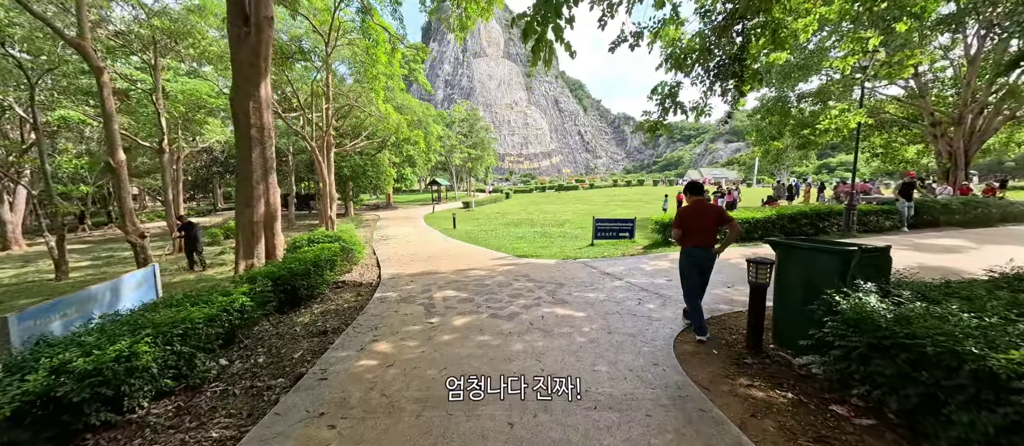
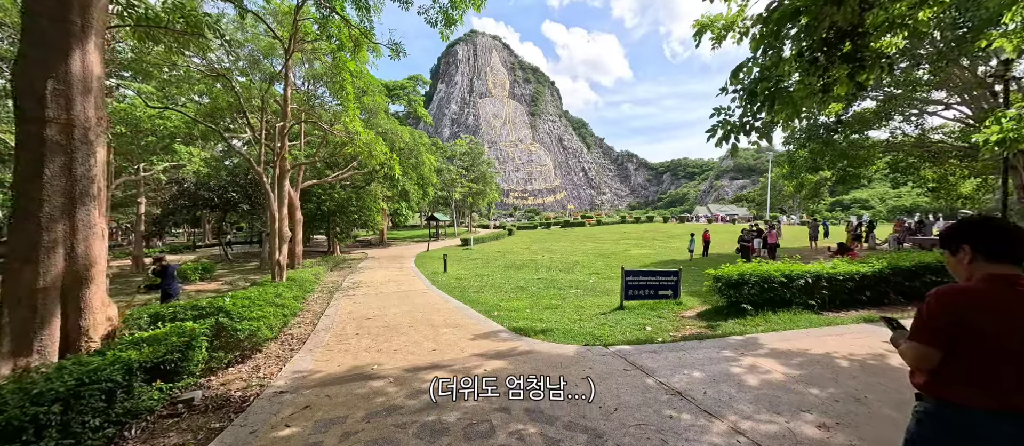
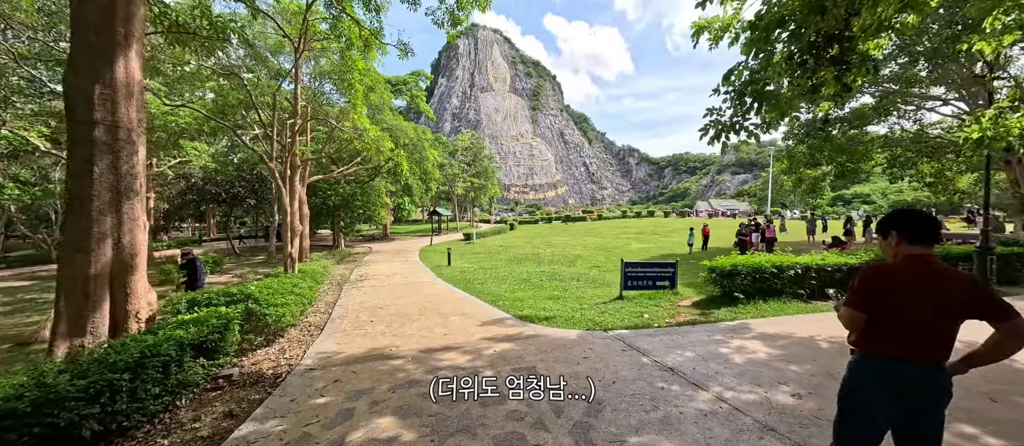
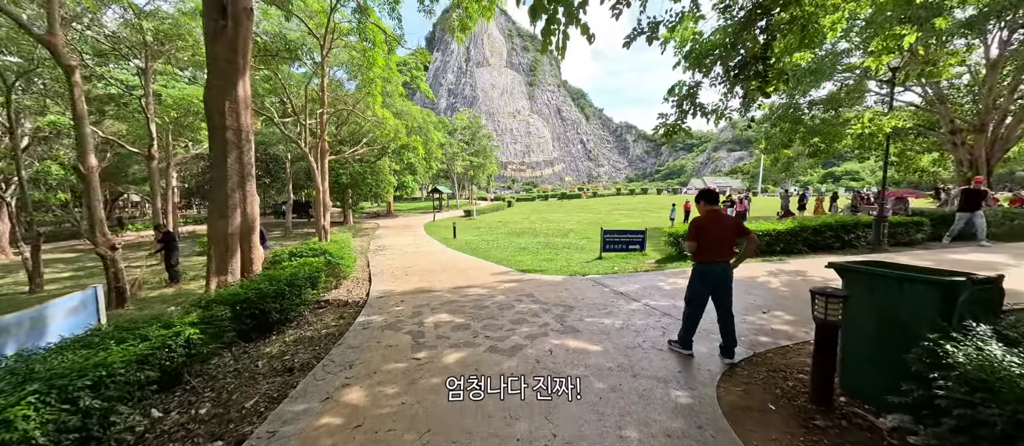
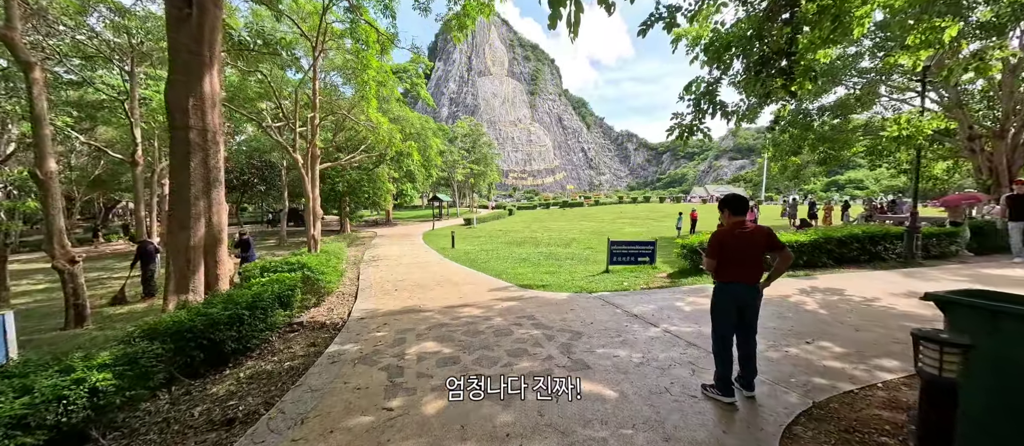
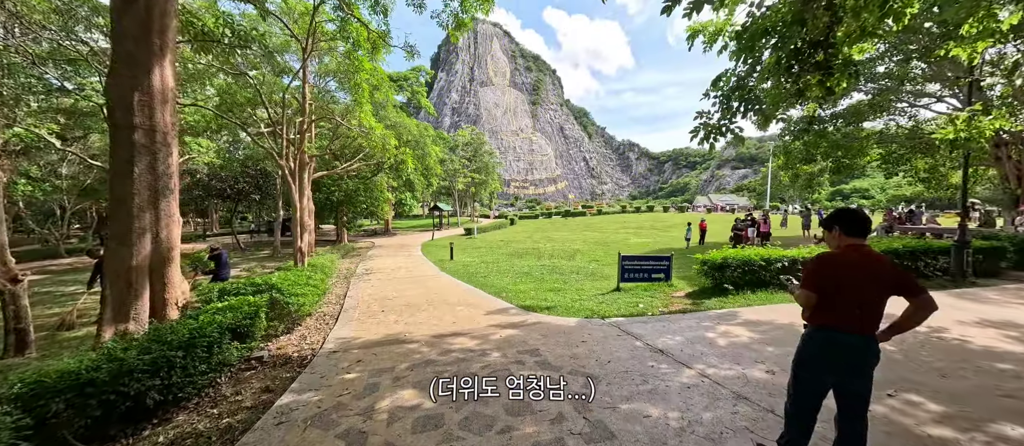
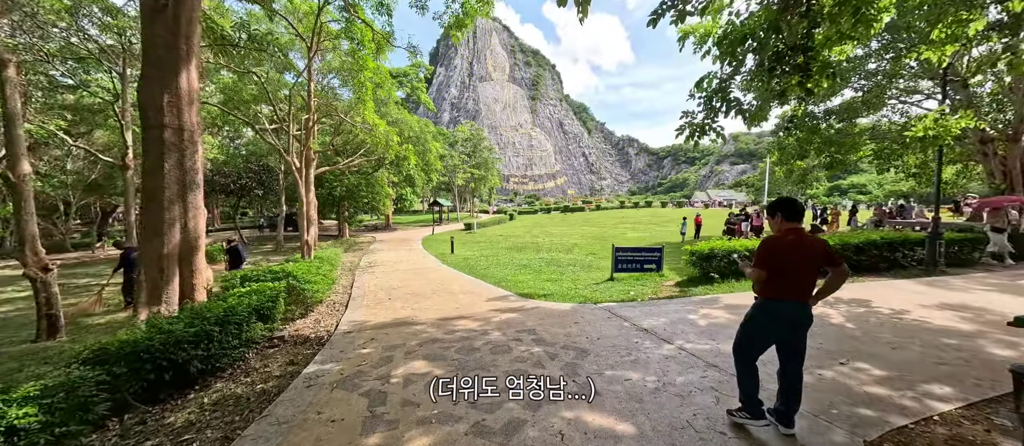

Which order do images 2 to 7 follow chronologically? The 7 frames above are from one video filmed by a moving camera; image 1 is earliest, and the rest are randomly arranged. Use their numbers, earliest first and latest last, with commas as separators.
4, 5, 7, 6, 3, 2
